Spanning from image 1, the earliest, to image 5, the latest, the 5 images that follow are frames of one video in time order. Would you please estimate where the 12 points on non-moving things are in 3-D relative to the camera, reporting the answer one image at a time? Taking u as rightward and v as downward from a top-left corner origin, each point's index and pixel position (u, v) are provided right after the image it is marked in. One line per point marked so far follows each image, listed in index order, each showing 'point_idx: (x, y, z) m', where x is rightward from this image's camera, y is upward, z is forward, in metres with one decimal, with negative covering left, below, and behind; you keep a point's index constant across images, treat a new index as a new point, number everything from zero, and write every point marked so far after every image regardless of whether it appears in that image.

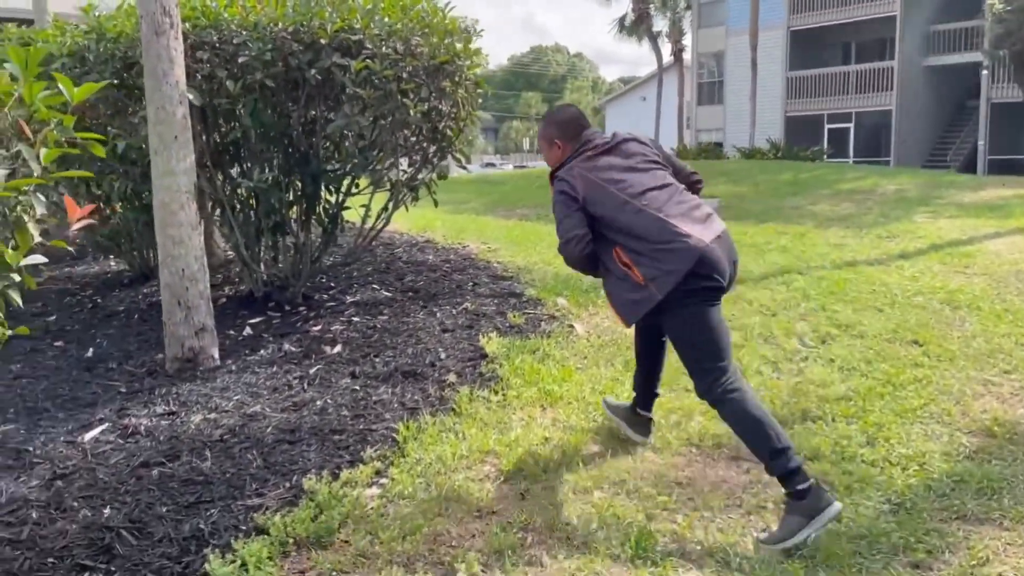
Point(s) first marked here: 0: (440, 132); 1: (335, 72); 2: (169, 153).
0: (-0.5, +1.0, +5.7) m
1: (-1.0, +1.3, +5.0) m
2: (-1.8, +0.7, +4.5) m
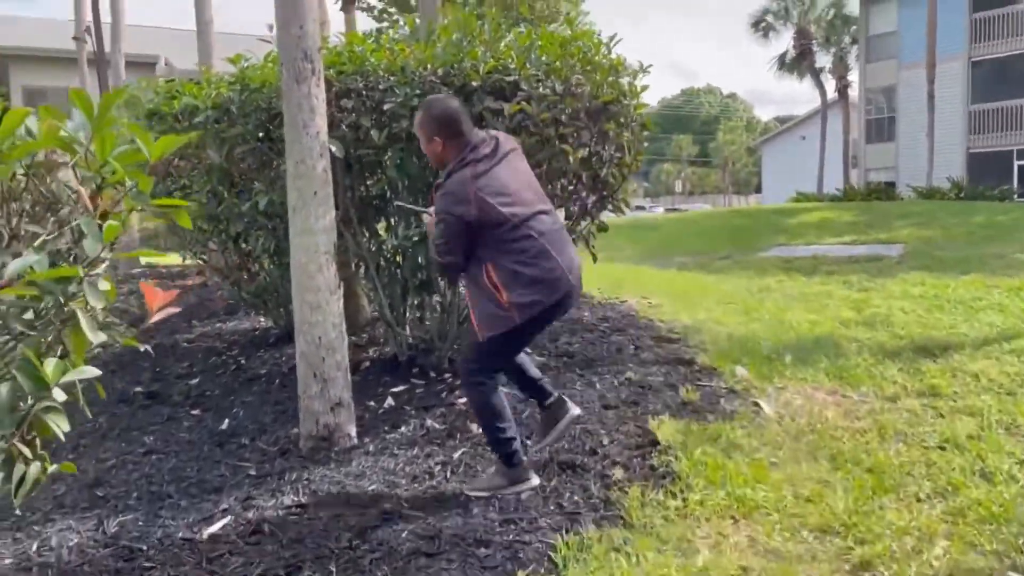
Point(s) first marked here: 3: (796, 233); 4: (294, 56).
0: (+0.5, +0.6, +5.0) m
1: (-0.1, +0.9, +4.5) m
2: (-1.0, +0.4, +4.1) m
3: (+4.9, +1.0, +14.8) m
4: (-1.0, +1.1, +4.0) m
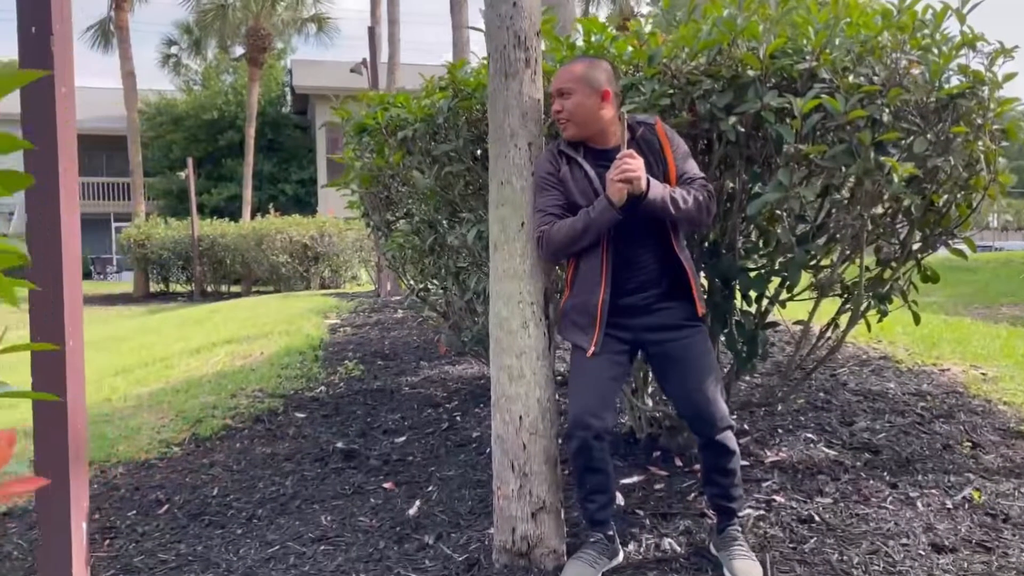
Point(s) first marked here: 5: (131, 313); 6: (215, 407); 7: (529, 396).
0: (+1.7, +0.3, +3.5) m
1: (+1.0, +0.6, +3.2) m
2: (0.0, +0.1, +3.1) m
3: (+8.9, +0.1, +11.5) m
4: (0.0, +0.9, +3.1) m
5: (-8.3, -0.5, +18.9) m
6: (-2.0, -0.8, +5.7) m
7: (+0.1, -0.4, +3.1) m
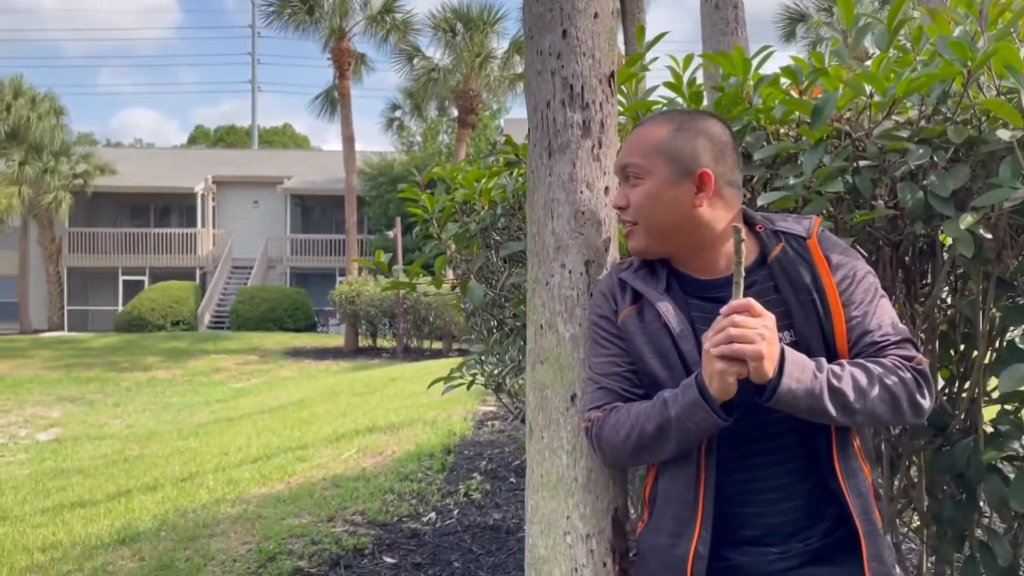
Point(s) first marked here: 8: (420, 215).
0: (+1.9, -0.2, +1.8) m
1: (+1.1, +0.1, +1.7) m
2: (+0.1, -0.3, +1.8) m
3: (+10.8, -1.0, +7.6) m
4: (+0.1, +0.4, +1.8) m
5: (-4.0, -1.8, +19.1) m
6: (-1.2, -1.4, +4.8) m
7: (+0.1, -0.9, +1.8) m
8: (-0.3, +0.3, +3.3) m
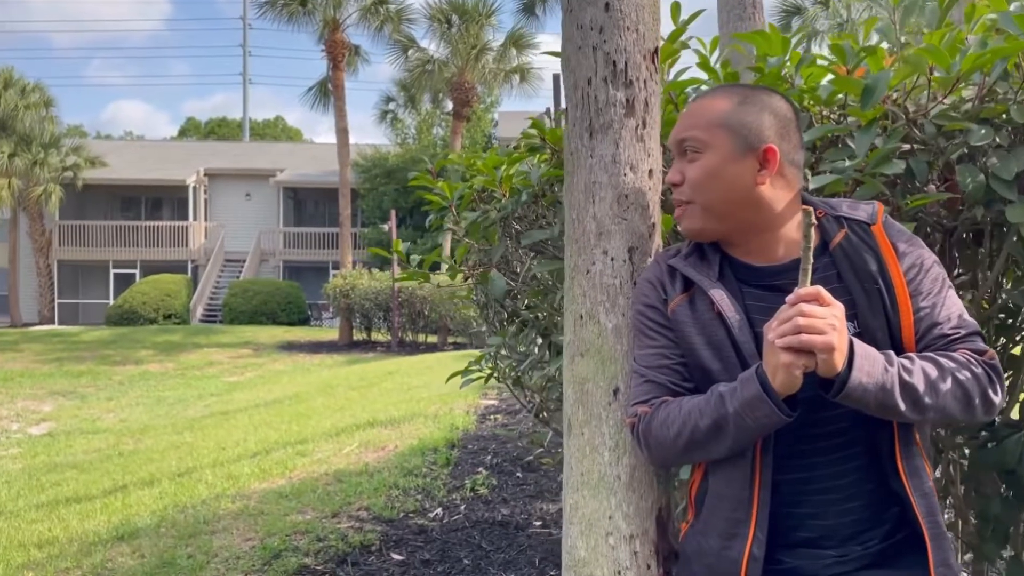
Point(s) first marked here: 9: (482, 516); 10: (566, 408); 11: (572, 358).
0: (+2.0, -0.2, +1.7) m
1: (+1.2, +0.2, +1.6) m
2: (+0.2, -0.3, +1.7) m
3: (+10.9, -1.0, +7.7) m
4: (+0.2, +0.4, +1.7) m
5: (-4.1, -1.7, +19.0) m
6: (-1.1, -1.4, +4.7) m
7: (+0.2, -0.8, +1.7) m
8: (-0.2, +0.3, +3.2) m
9: (-0.2, -1.3, +4.9) m
10: (+0.1, -0.3, +1.8) m
11: (+0.1, -0.1, +1.8) m
